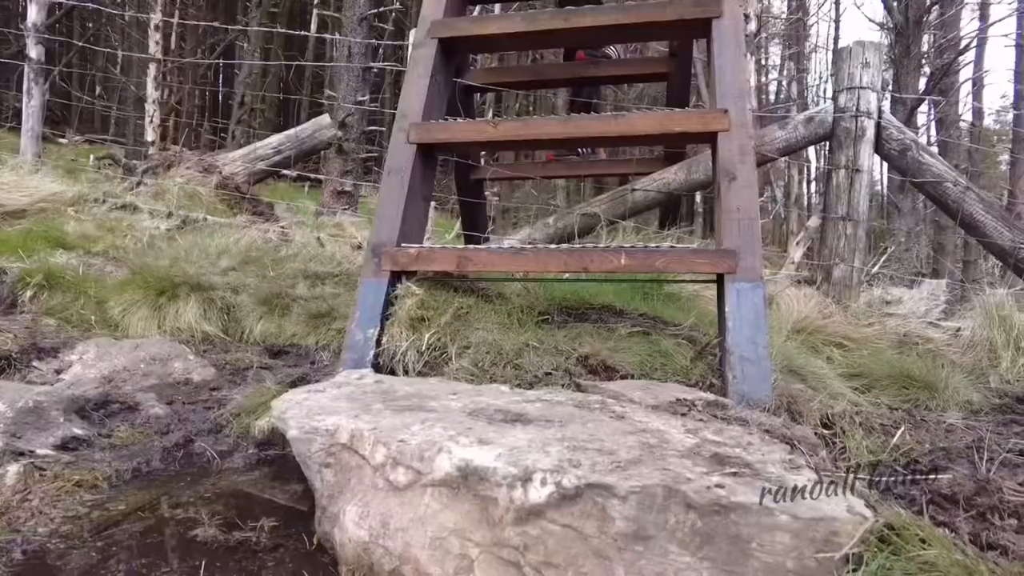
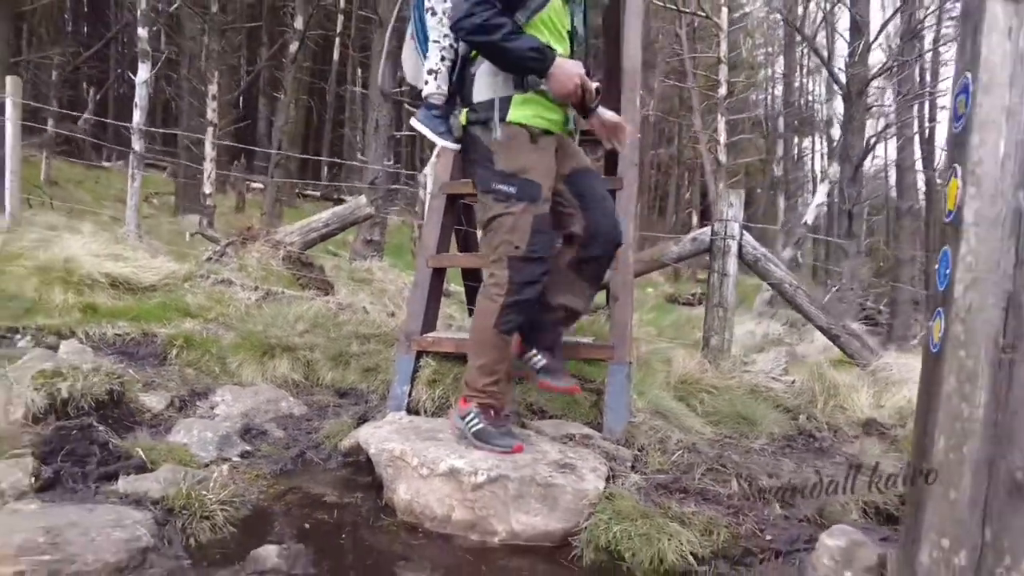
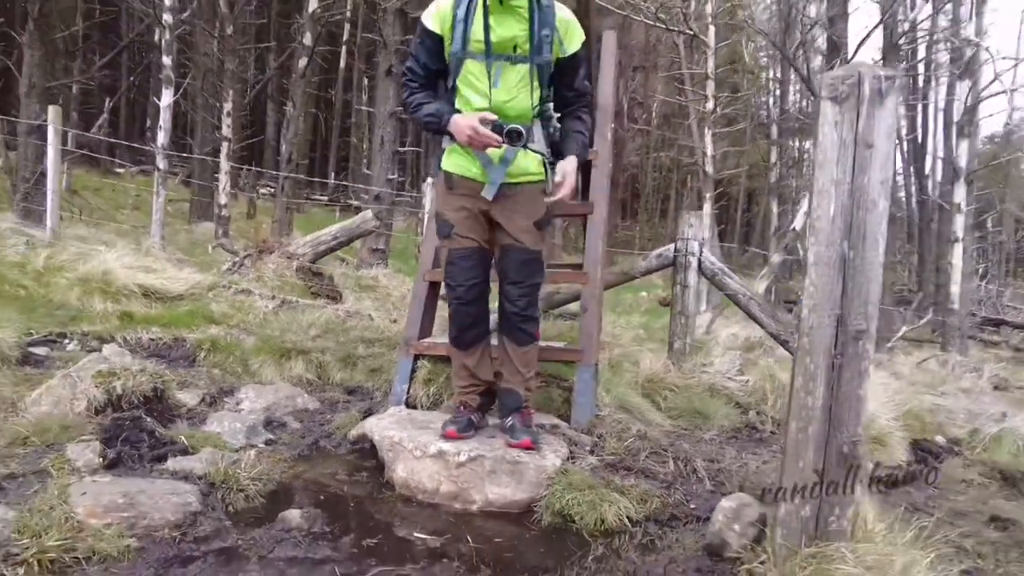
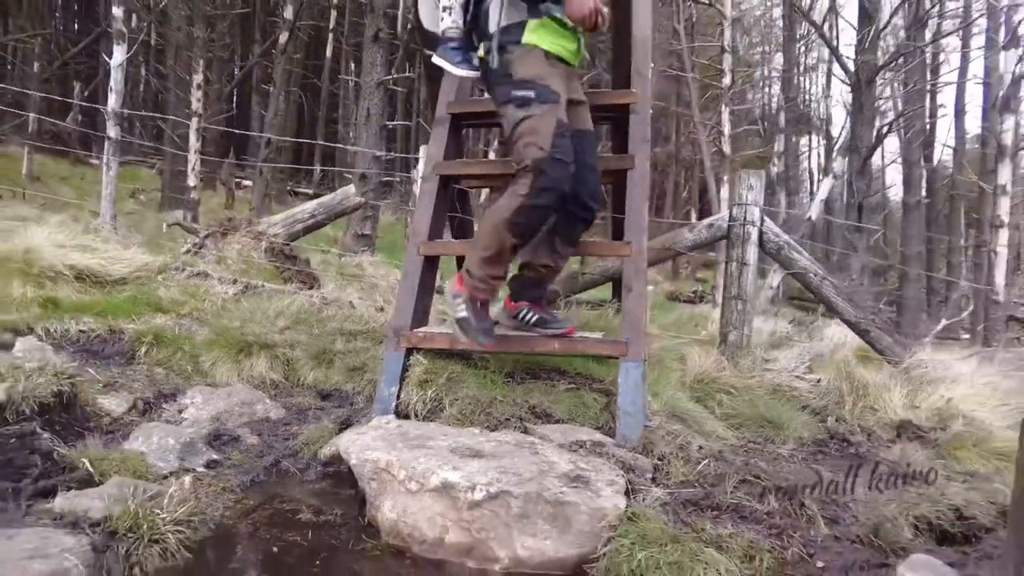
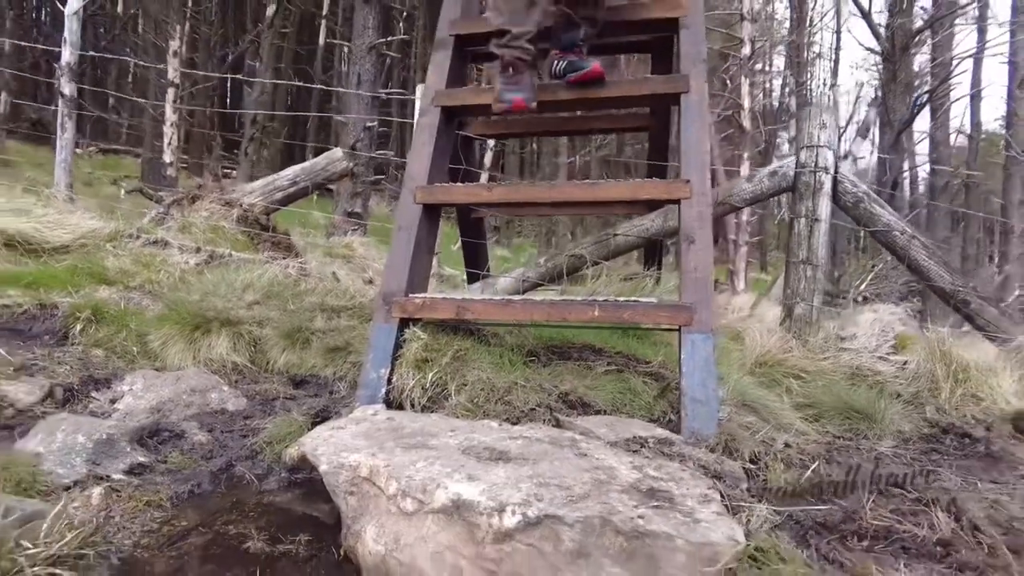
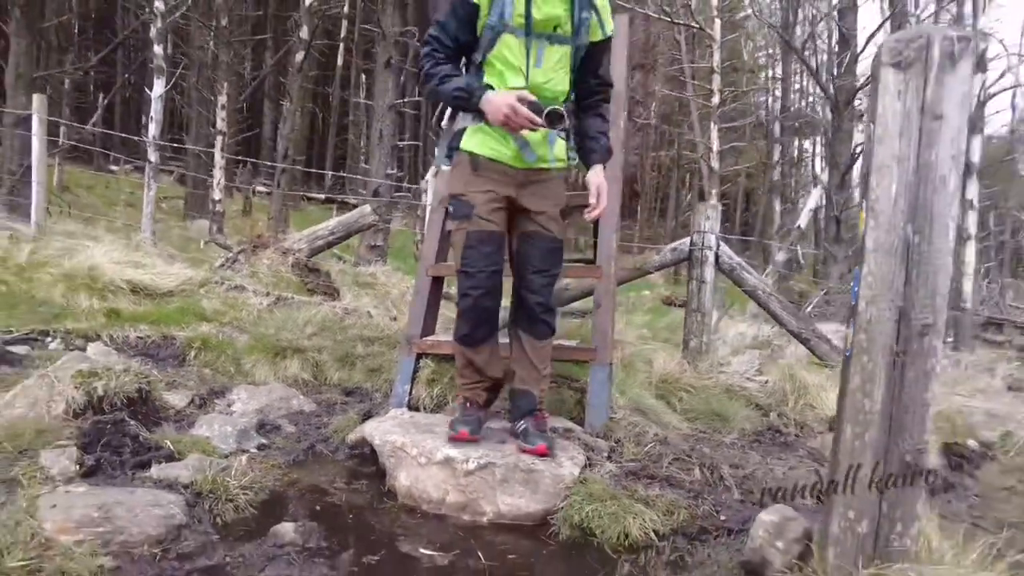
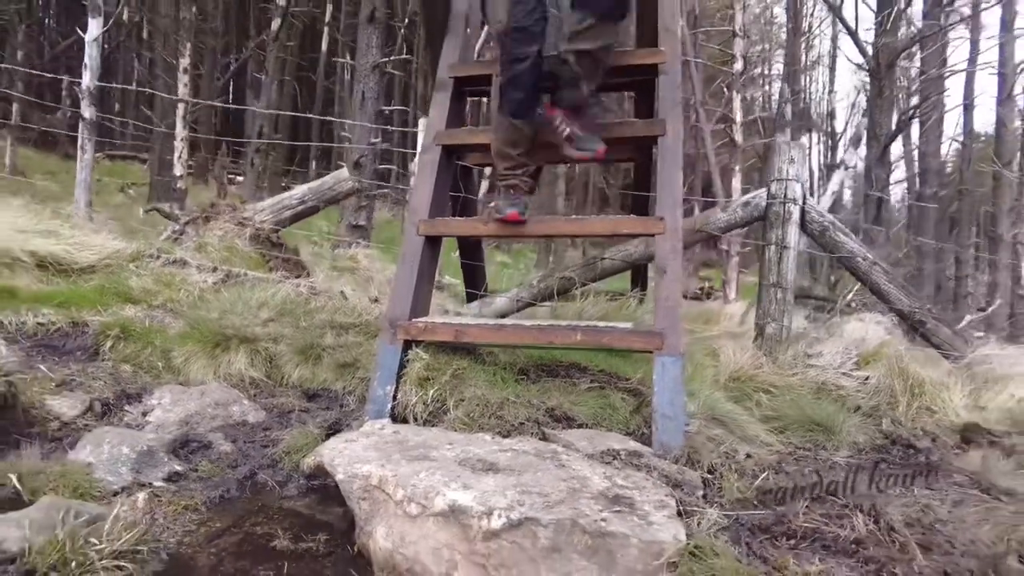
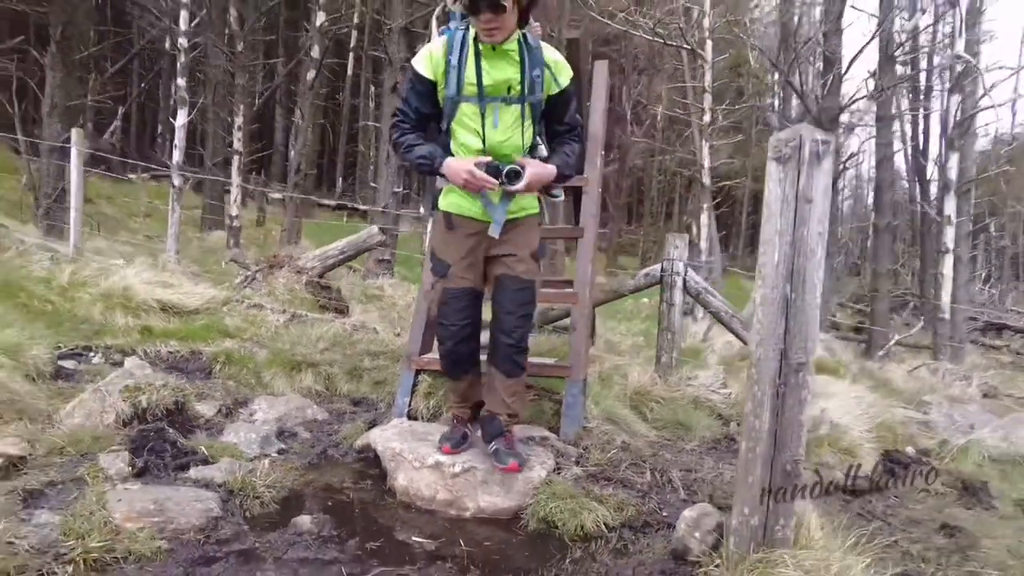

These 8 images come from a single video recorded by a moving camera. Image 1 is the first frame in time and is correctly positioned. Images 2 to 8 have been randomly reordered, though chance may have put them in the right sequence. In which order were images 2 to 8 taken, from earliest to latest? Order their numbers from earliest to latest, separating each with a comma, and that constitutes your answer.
5, 7, 4, 2, 6, 3, 8
